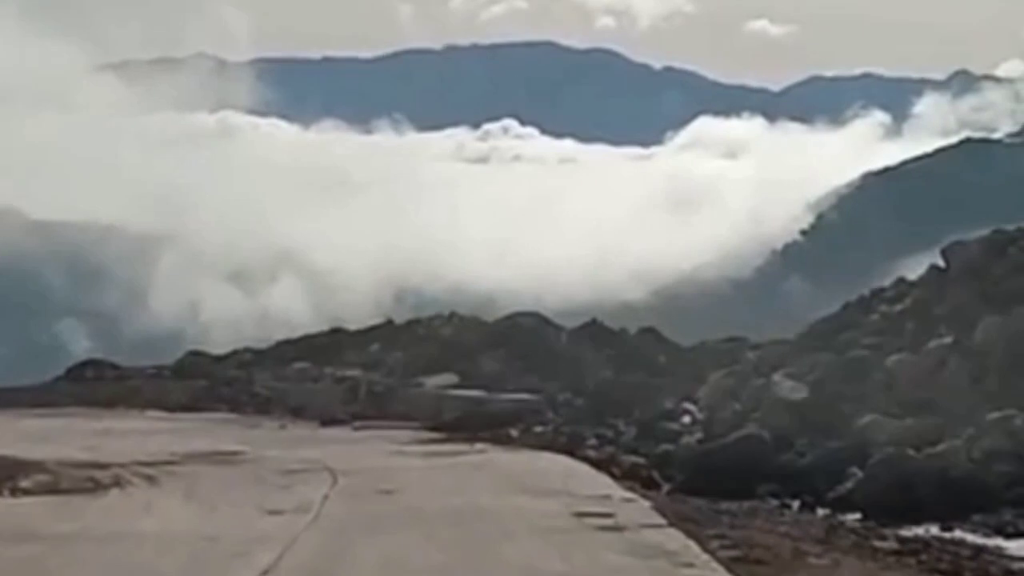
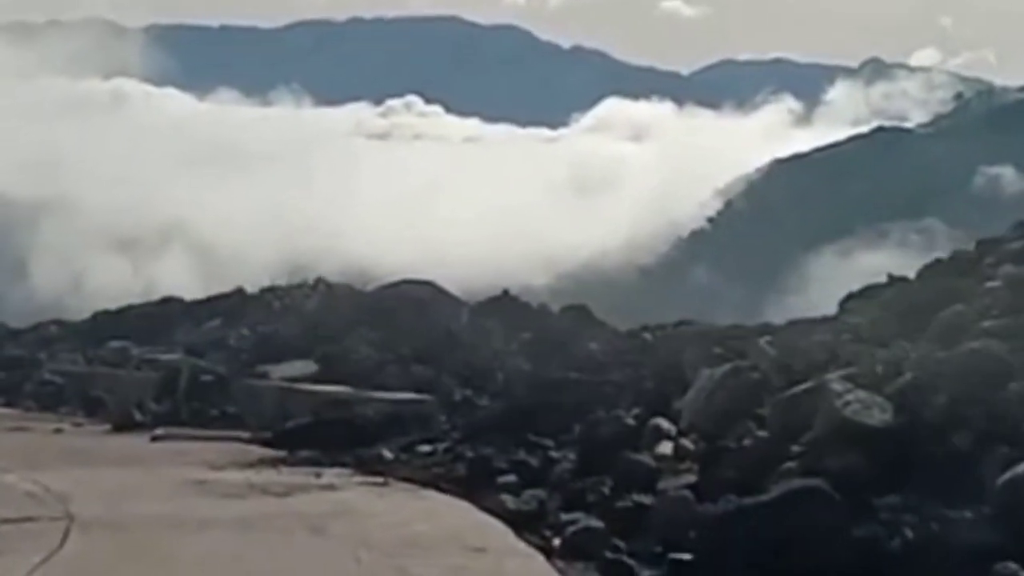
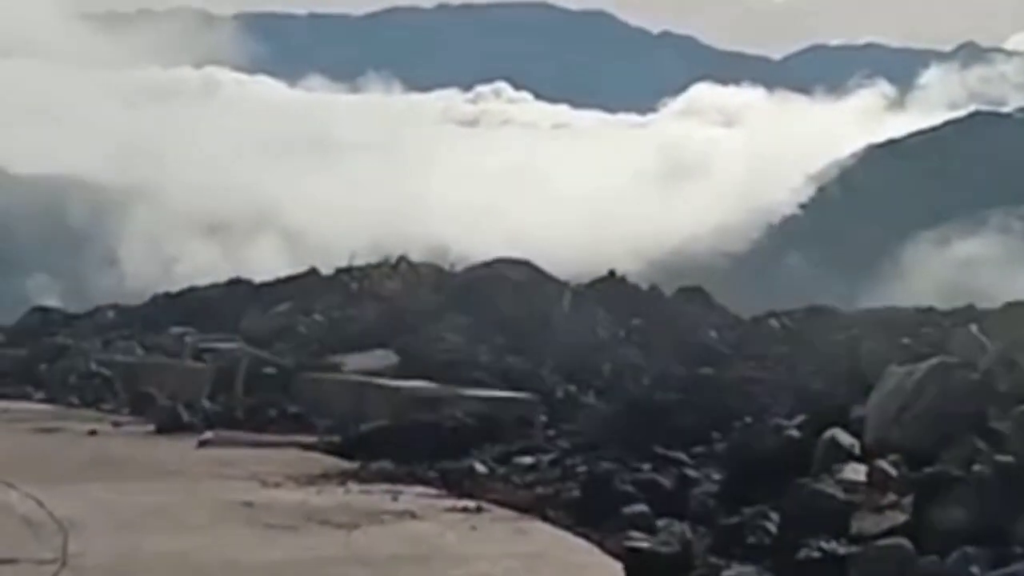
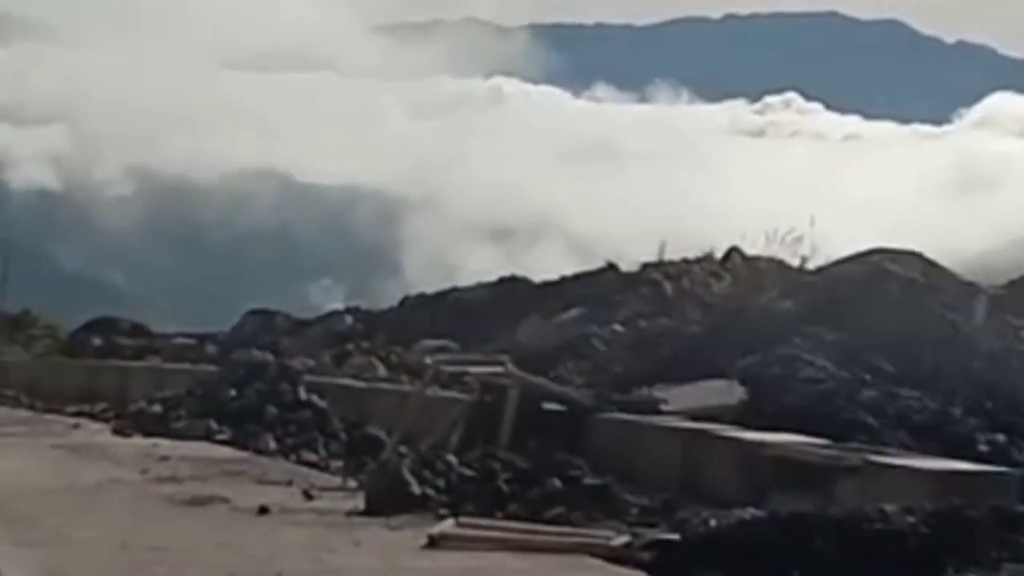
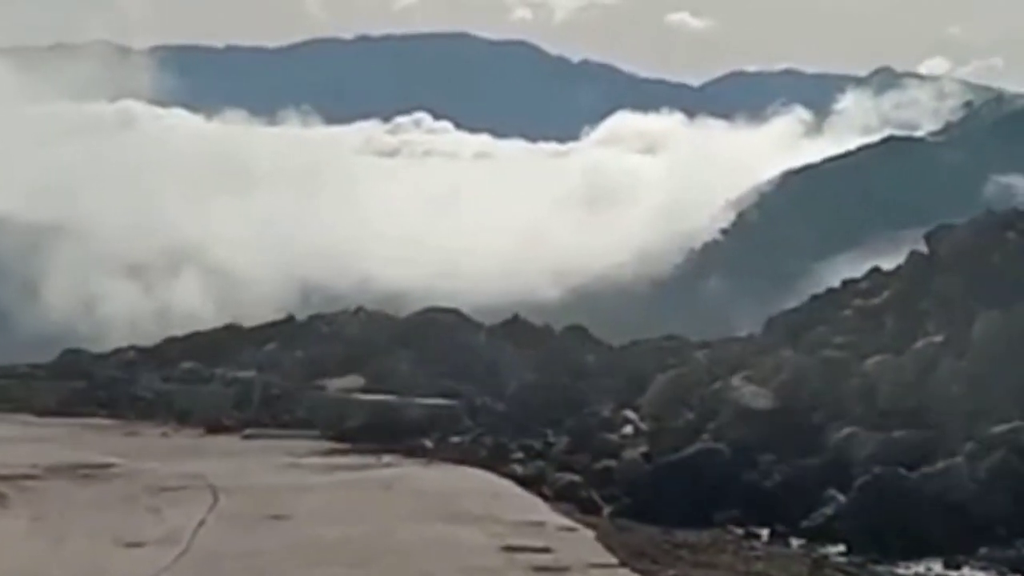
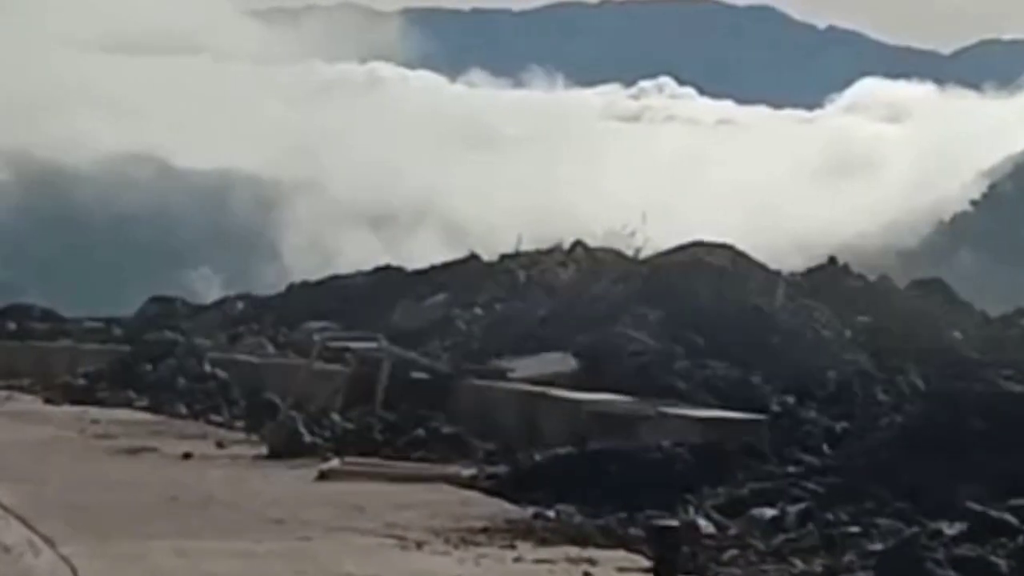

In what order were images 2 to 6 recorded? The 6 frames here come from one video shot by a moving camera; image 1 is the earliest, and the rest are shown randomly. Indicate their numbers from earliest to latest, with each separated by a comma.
5, 2, 3, 6, 4
